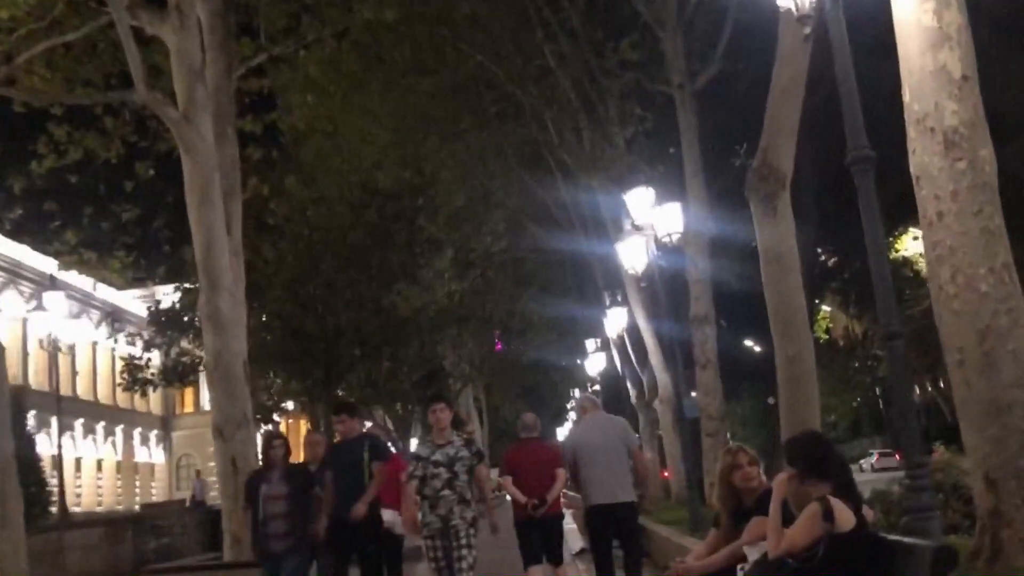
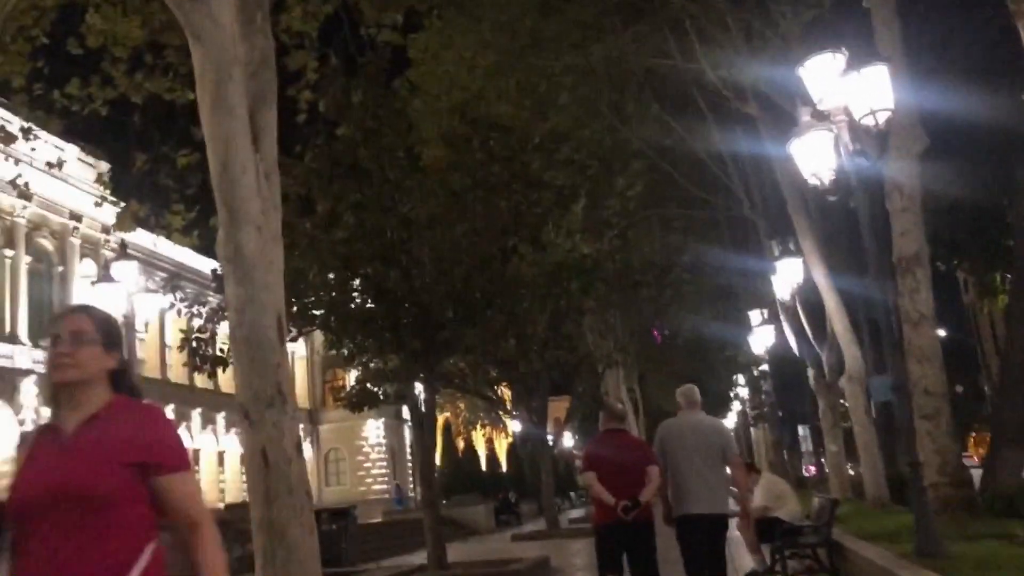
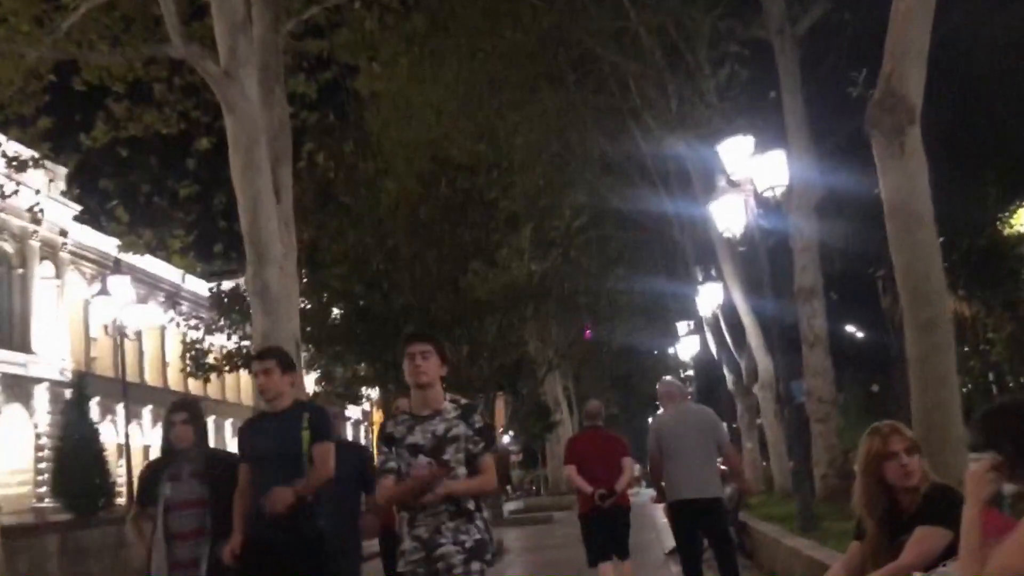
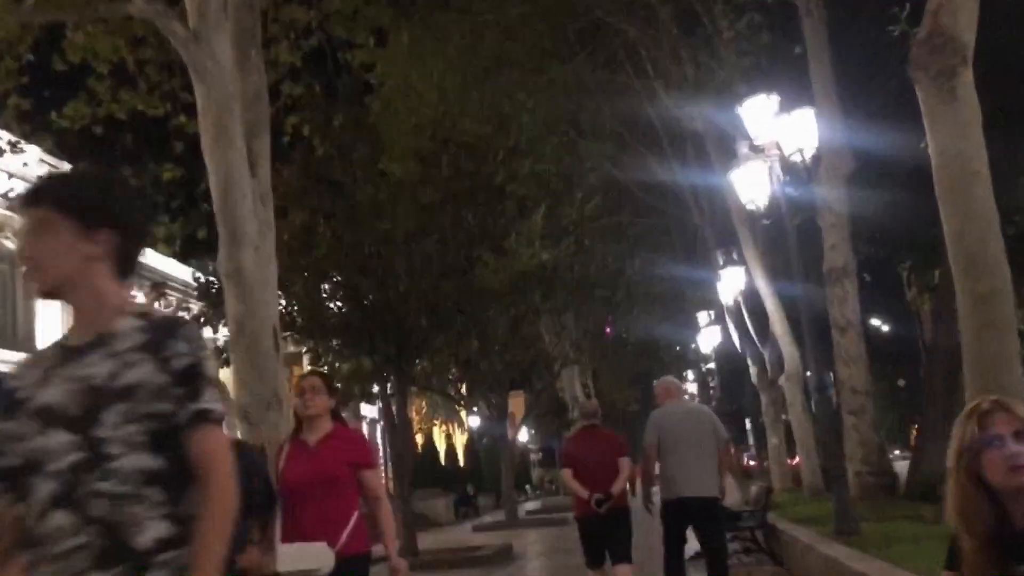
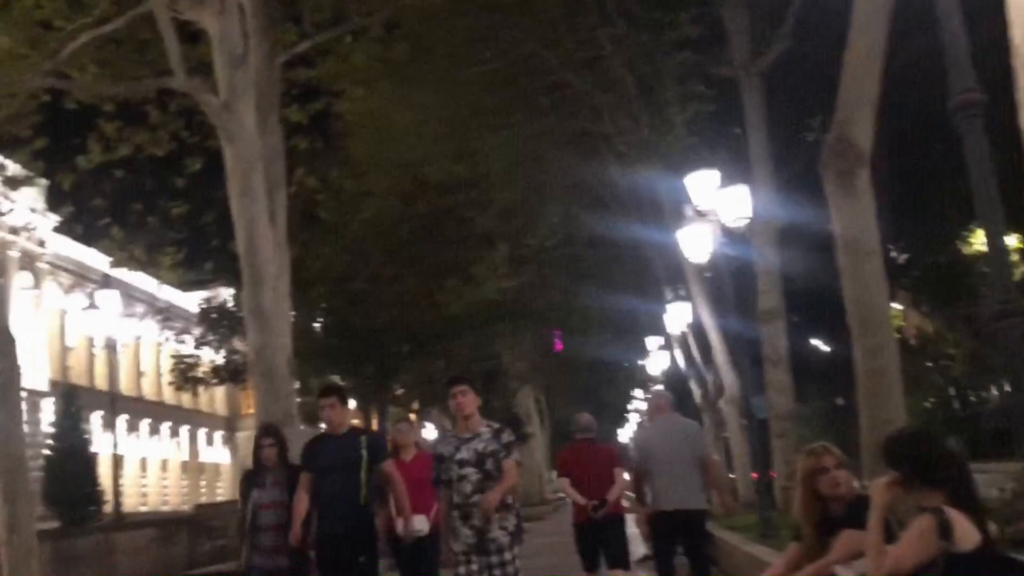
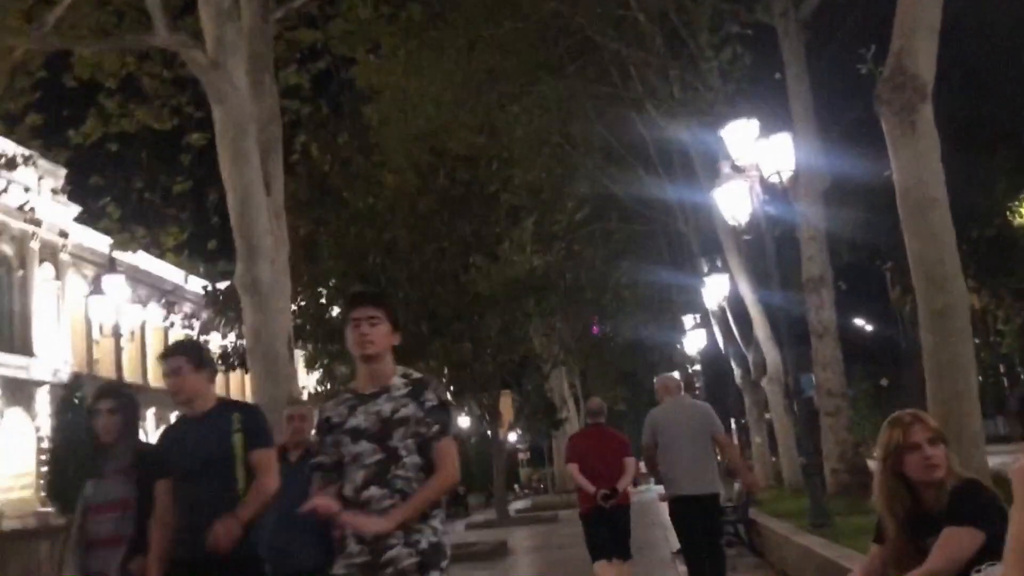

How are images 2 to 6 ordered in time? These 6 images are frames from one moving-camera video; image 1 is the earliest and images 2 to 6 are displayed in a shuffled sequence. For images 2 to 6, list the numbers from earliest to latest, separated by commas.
5, 3, 6, 4, 2
